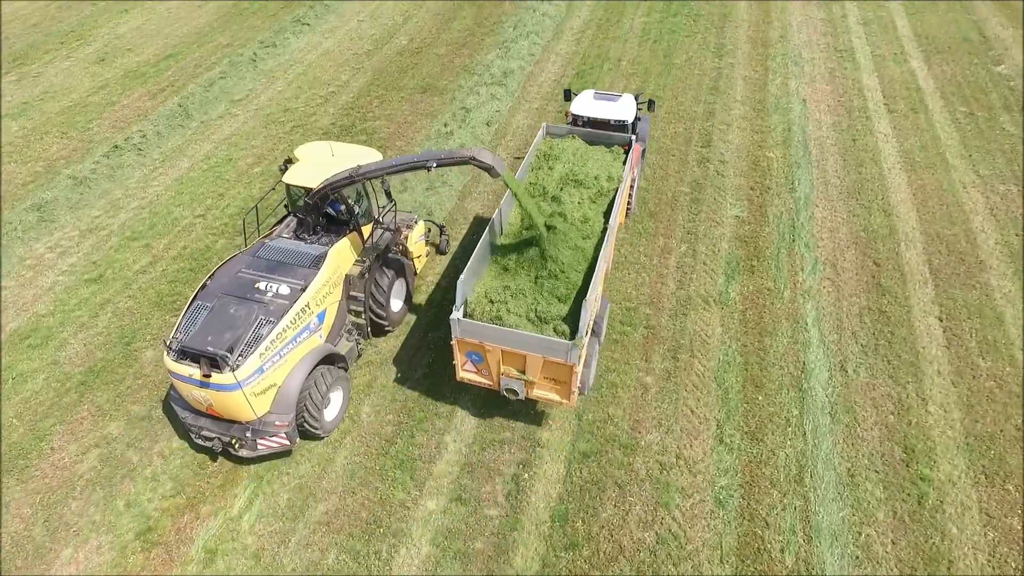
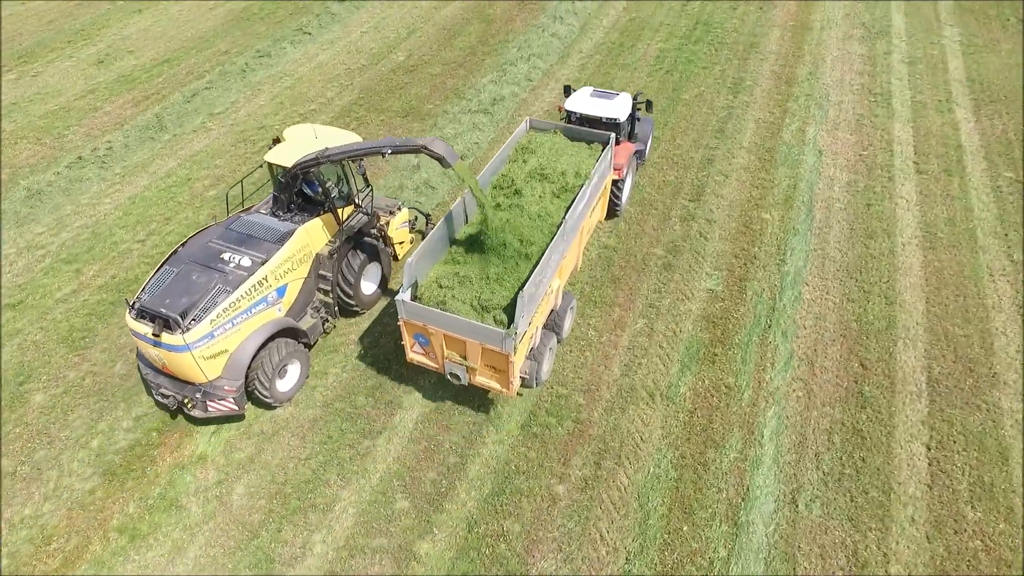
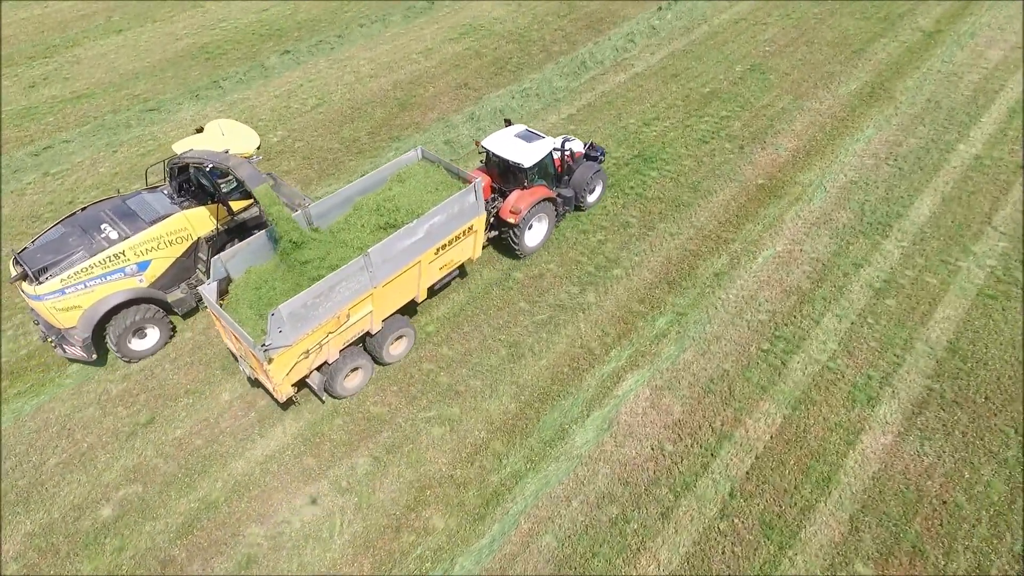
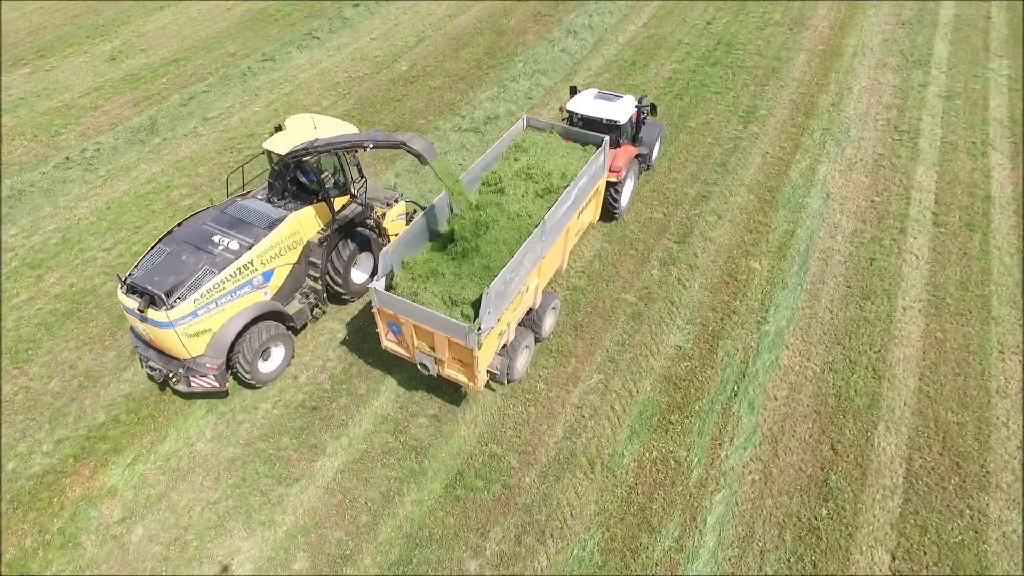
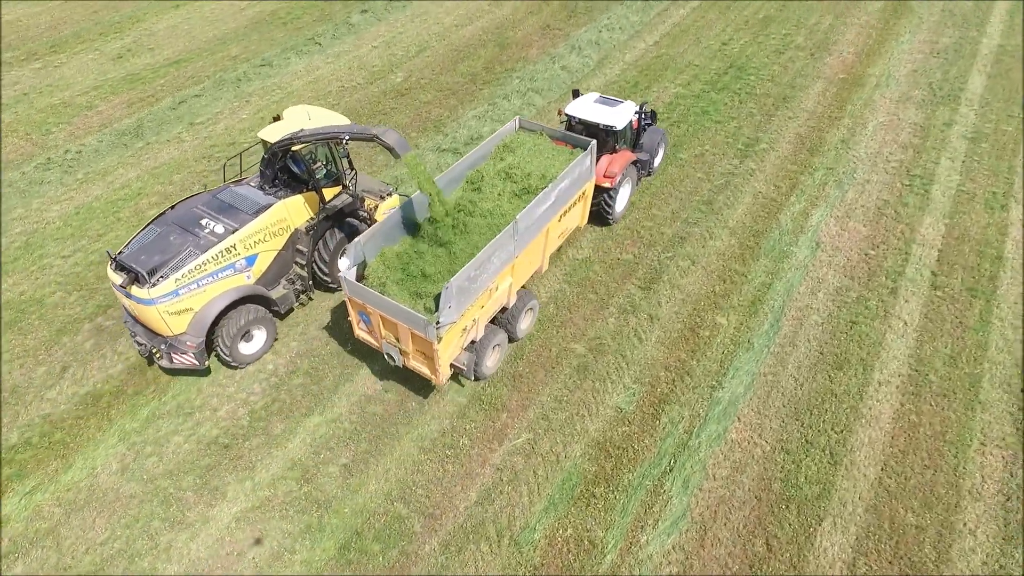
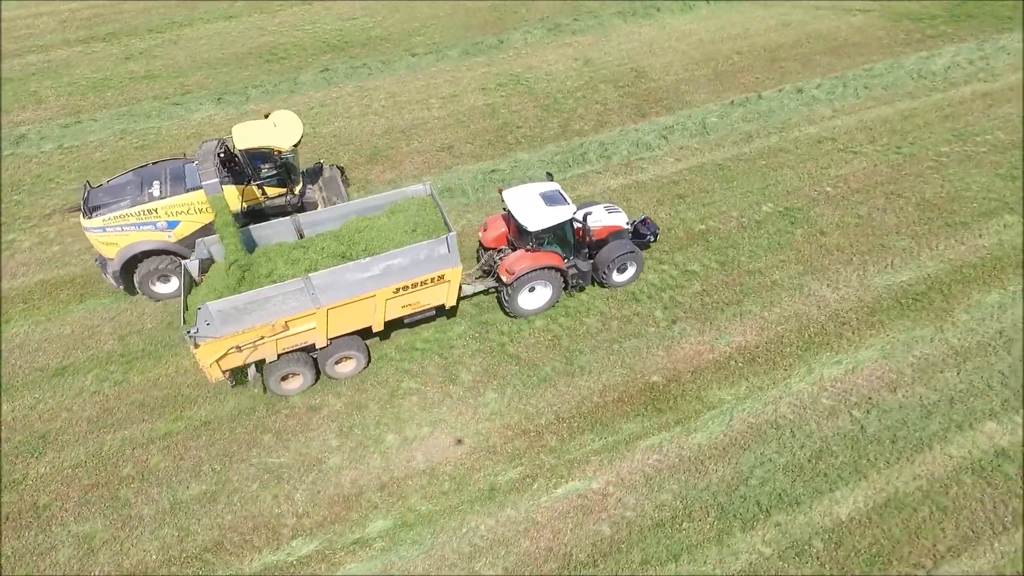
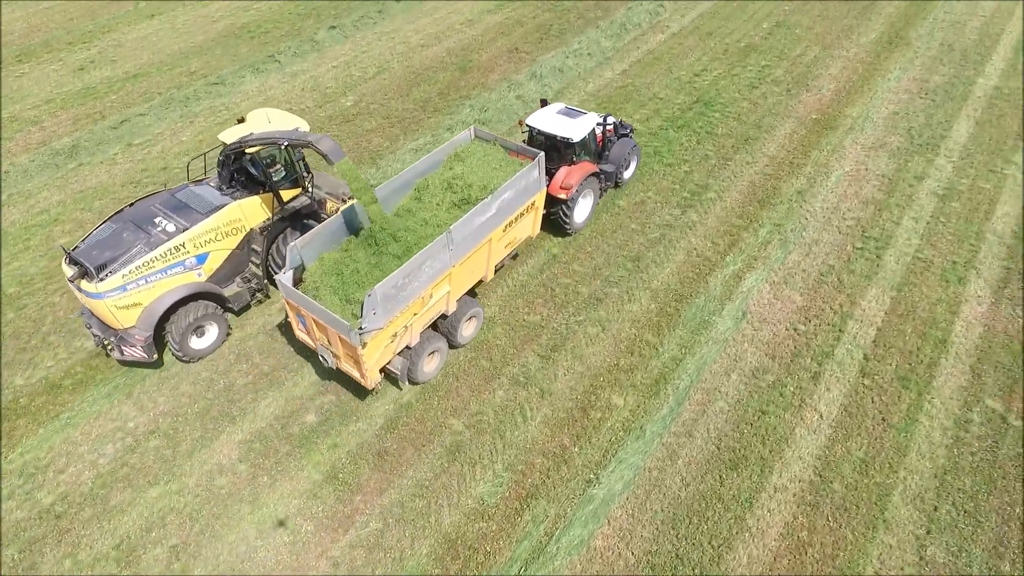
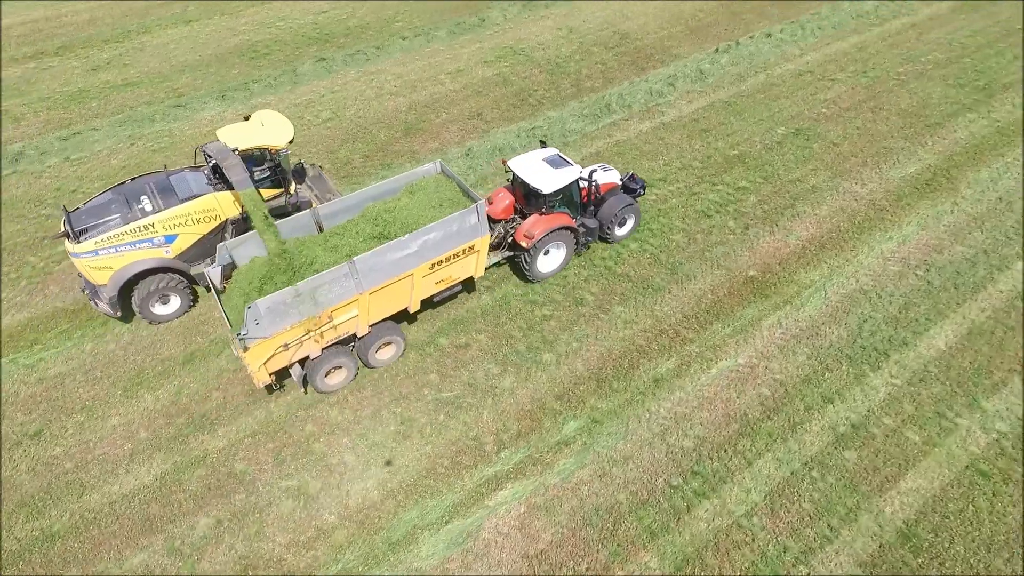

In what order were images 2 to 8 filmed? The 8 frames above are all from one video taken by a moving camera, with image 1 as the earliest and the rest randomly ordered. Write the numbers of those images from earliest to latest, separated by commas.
2, 4, 5, 7, 3, 8, 6
